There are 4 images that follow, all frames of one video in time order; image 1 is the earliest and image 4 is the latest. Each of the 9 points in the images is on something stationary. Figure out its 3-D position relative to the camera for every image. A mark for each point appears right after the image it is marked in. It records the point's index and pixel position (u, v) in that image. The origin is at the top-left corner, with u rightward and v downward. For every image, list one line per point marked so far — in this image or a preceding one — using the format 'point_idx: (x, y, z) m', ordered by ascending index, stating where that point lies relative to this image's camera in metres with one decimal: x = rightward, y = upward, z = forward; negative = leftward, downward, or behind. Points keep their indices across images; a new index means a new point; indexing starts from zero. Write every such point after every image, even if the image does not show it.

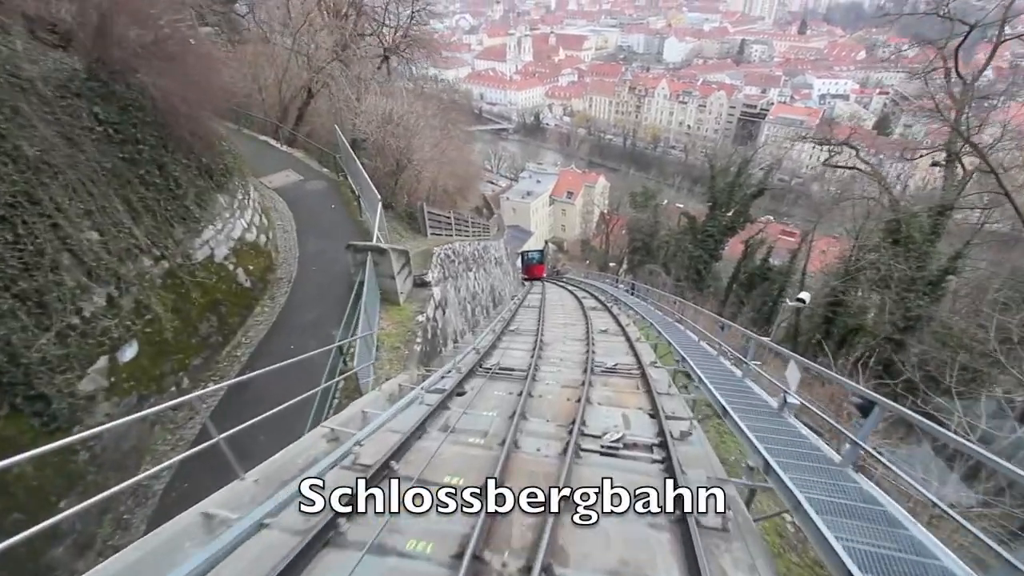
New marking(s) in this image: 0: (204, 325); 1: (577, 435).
0: (-4.2, -0.5, +6.8) m
1: (+0.6, -1.4, +4.6) m
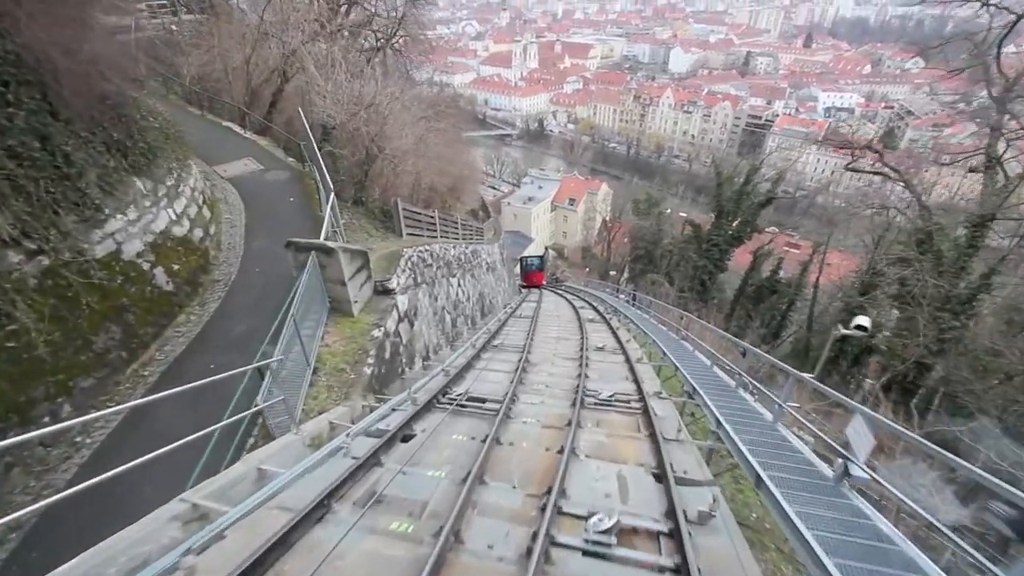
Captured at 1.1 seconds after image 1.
0: (-4.6, -0.5, +5.4) m
1: (+0.3, -1.5, +3.2) m
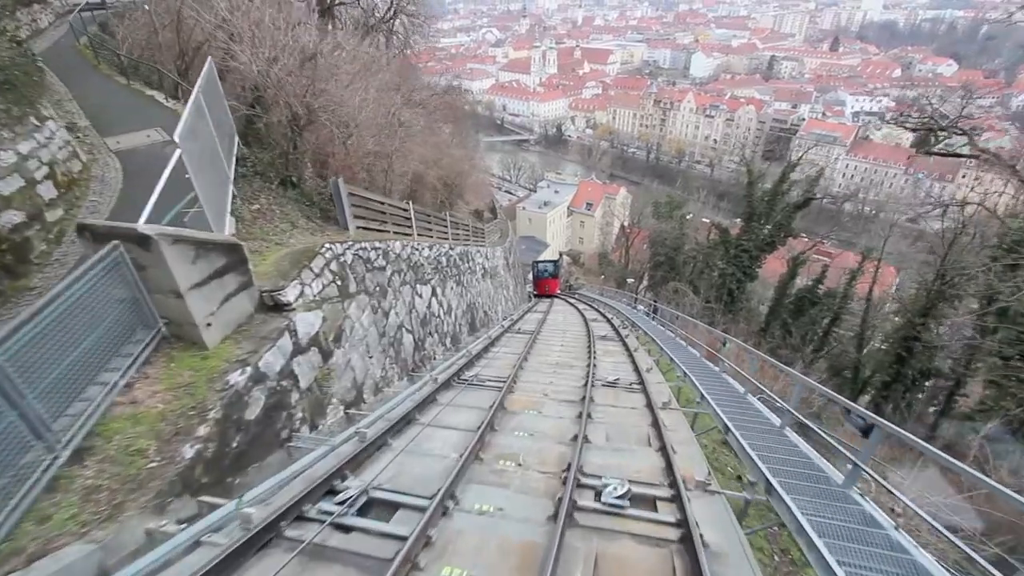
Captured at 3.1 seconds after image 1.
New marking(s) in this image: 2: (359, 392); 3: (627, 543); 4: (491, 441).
0: (-5.0, -0.6, +3.0) m
1: (-0.3, -1.6, +0.6) m
2: (-1.8, -1.2, +5.7) m
3: (+0.8, -1.7, +3.3) m
4: (-0.2, -1.5, +4.7) m
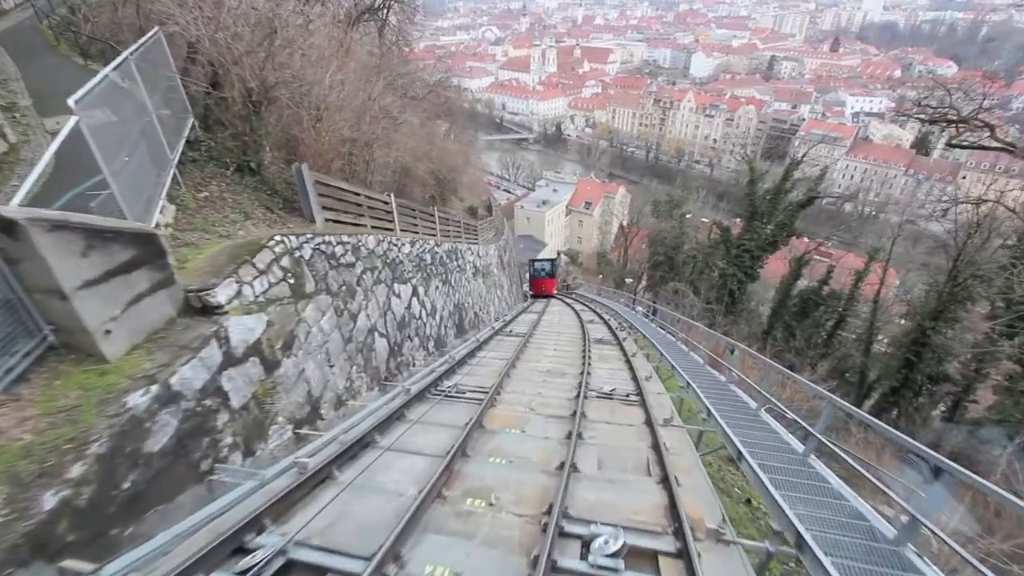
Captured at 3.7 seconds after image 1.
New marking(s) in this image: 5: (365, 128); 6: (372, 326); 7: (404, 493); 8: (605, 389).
0: (-5.2, -0.6, +2.3) m
1: (-0.5, -1.6, -0.1) m
2: (-2.0, -1.2, +5.0) m
3: (+0.6, -1.7, +2.5) m
4: (-0.4, -1.5, +3.9) m
5: (-2.9, +3.1, +9.6) m
6: (-1.9, -0.5, +6.7) m
7: (-0.8, -1.5, +3.5) m
8: (+1.4, -1.5, +7.1) m
